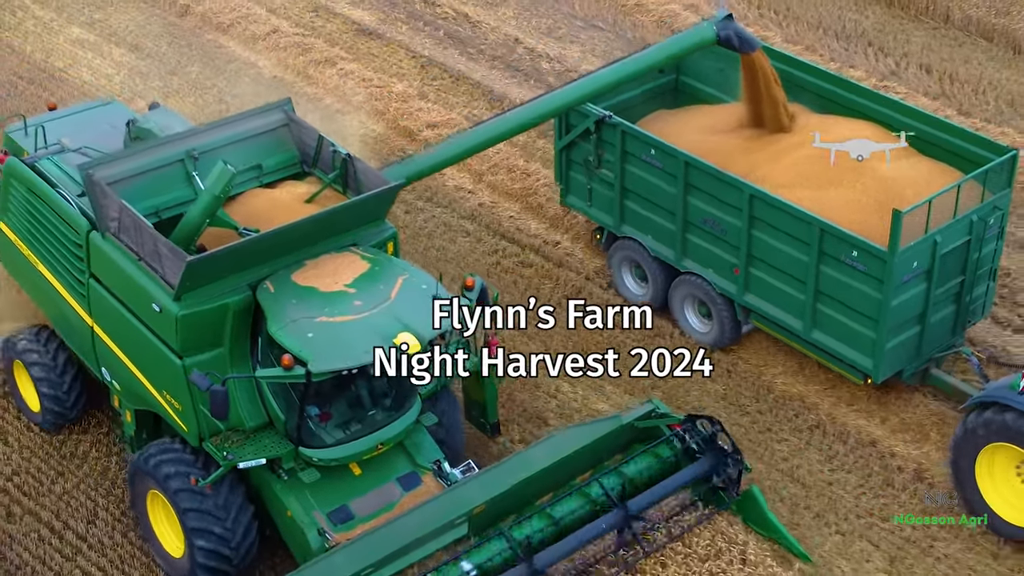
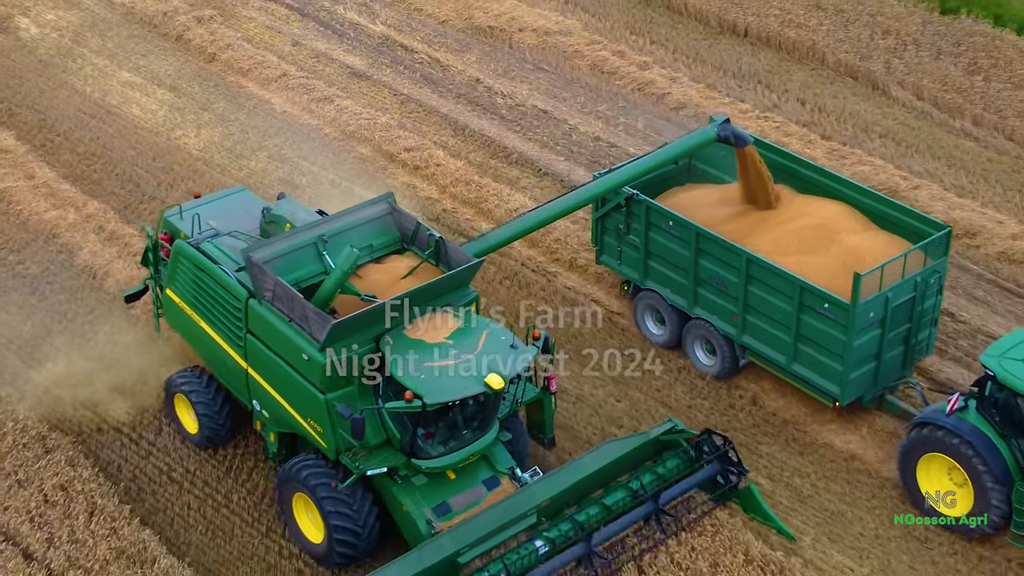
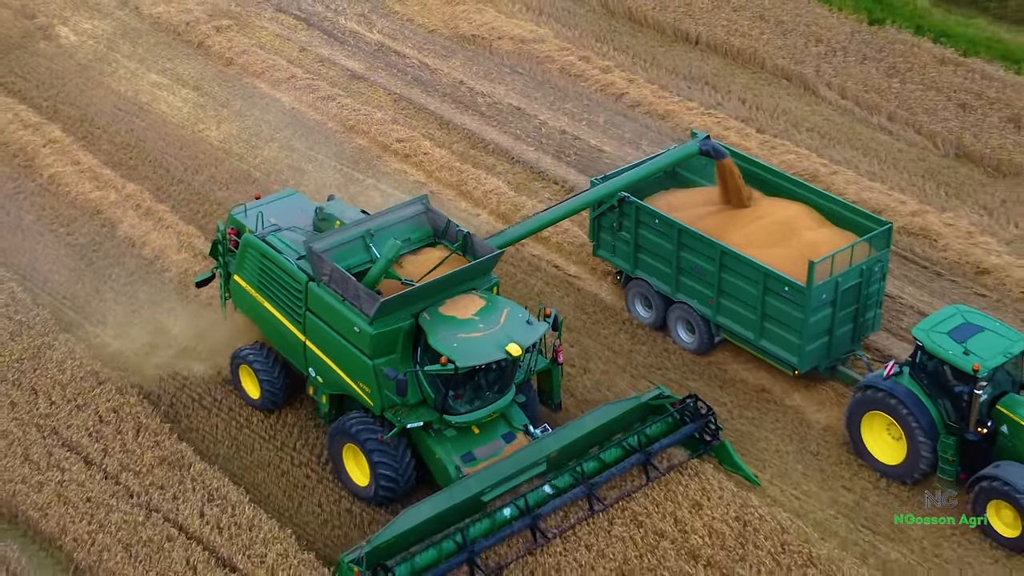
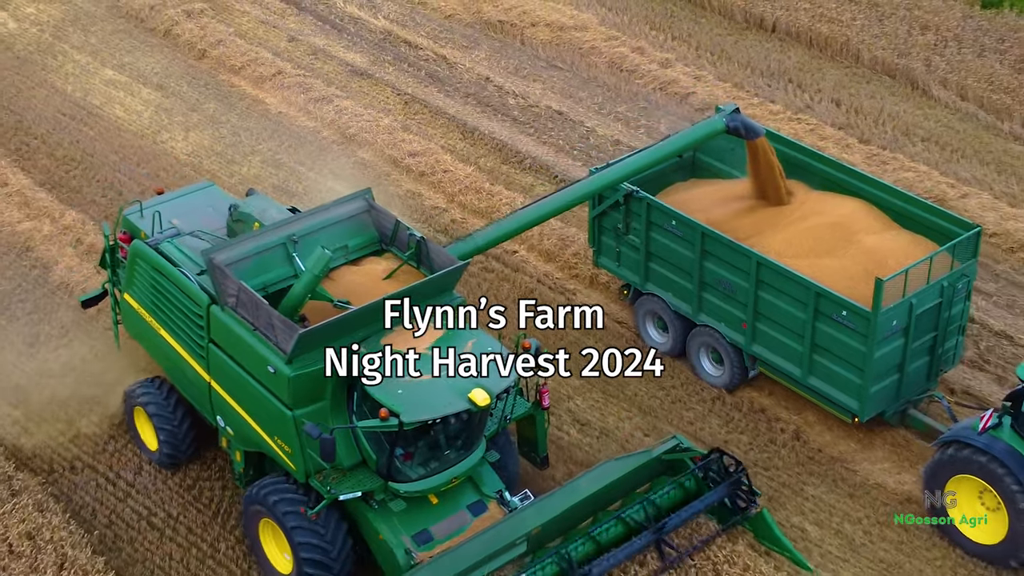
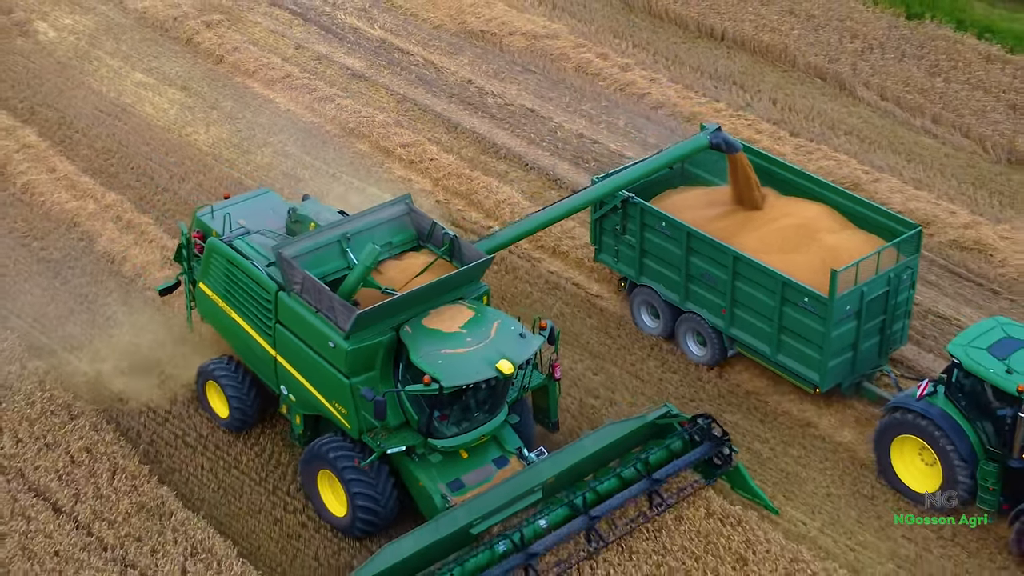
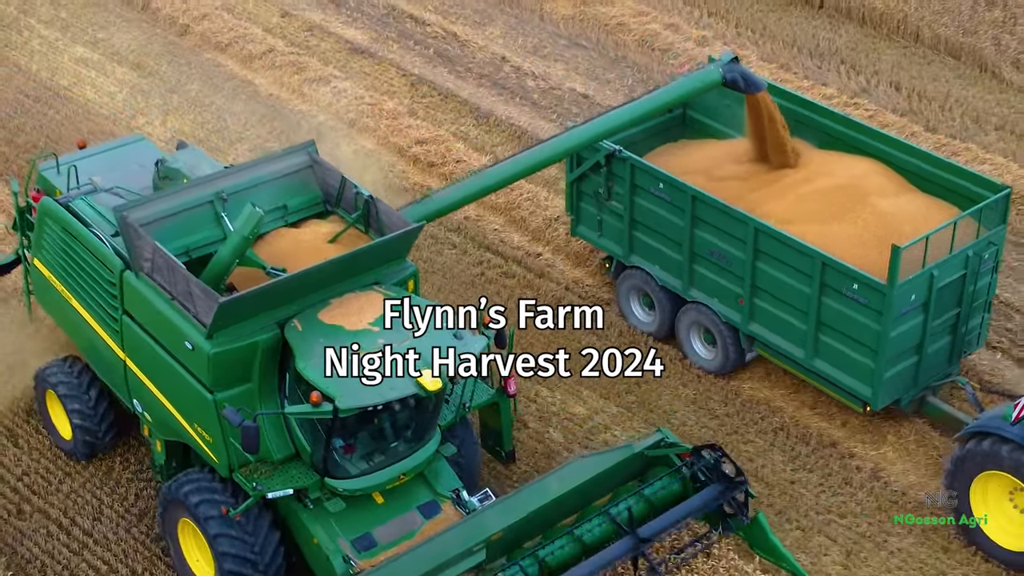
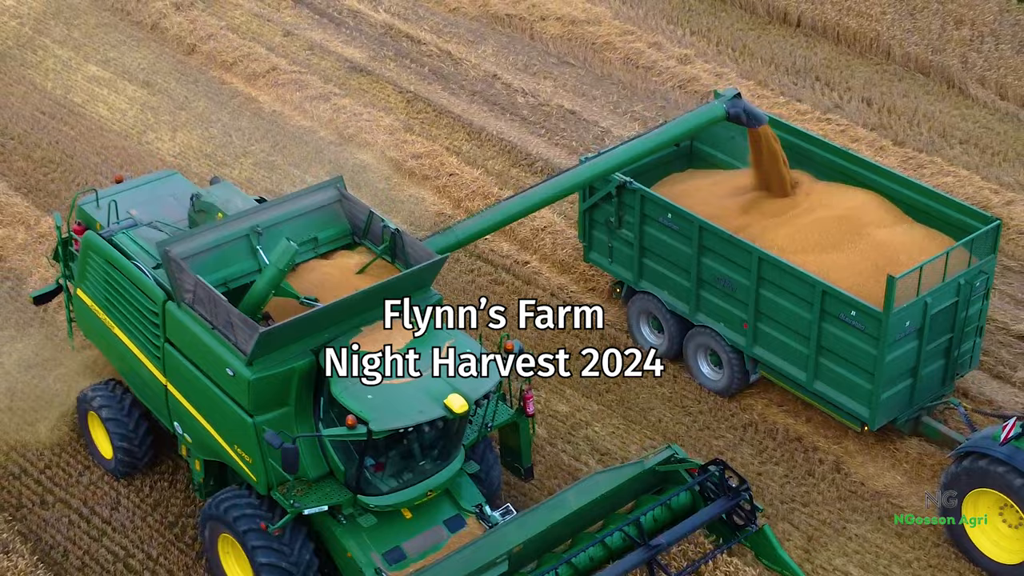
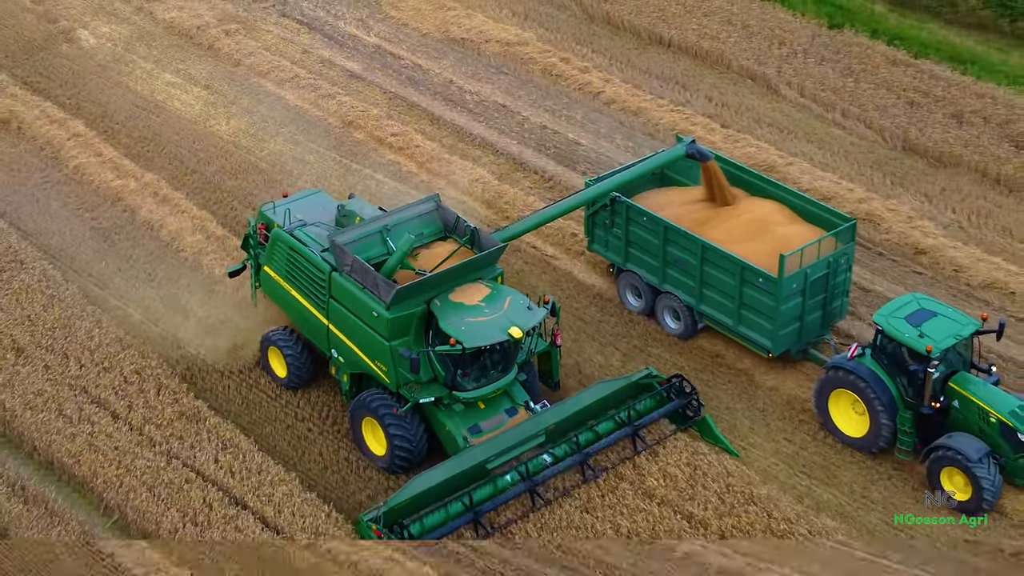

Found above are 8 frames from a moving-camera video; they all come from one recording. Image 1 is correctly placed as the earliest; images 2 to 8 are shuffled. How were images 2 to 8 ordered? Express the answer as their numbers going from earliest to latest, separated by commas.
6, 7, 4, 2, 5, 3, 8
